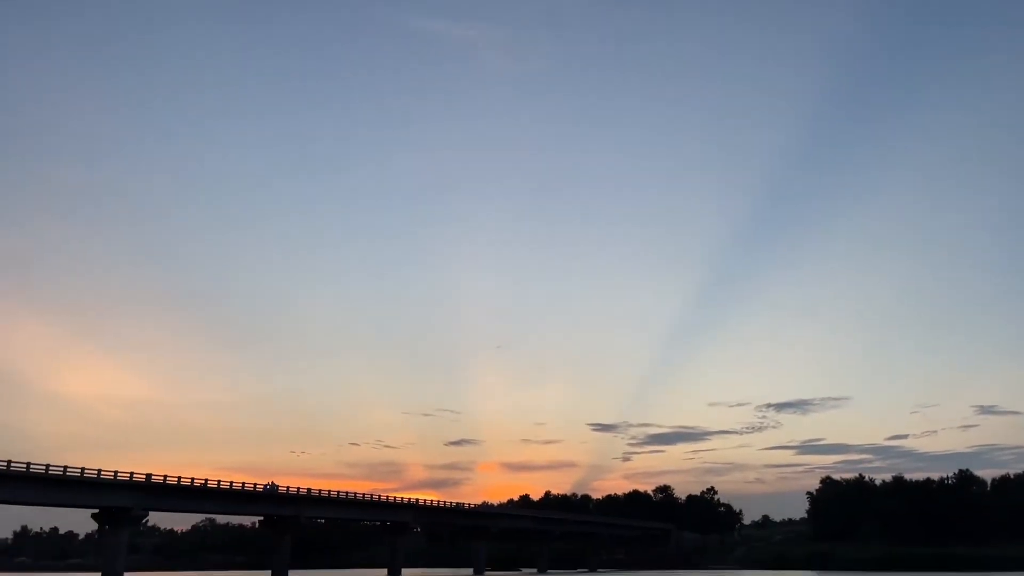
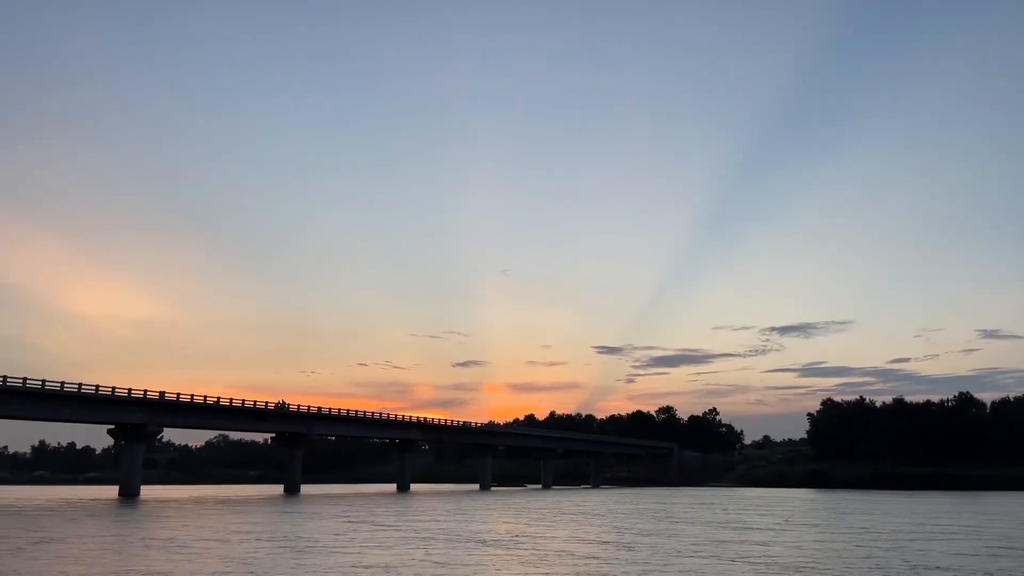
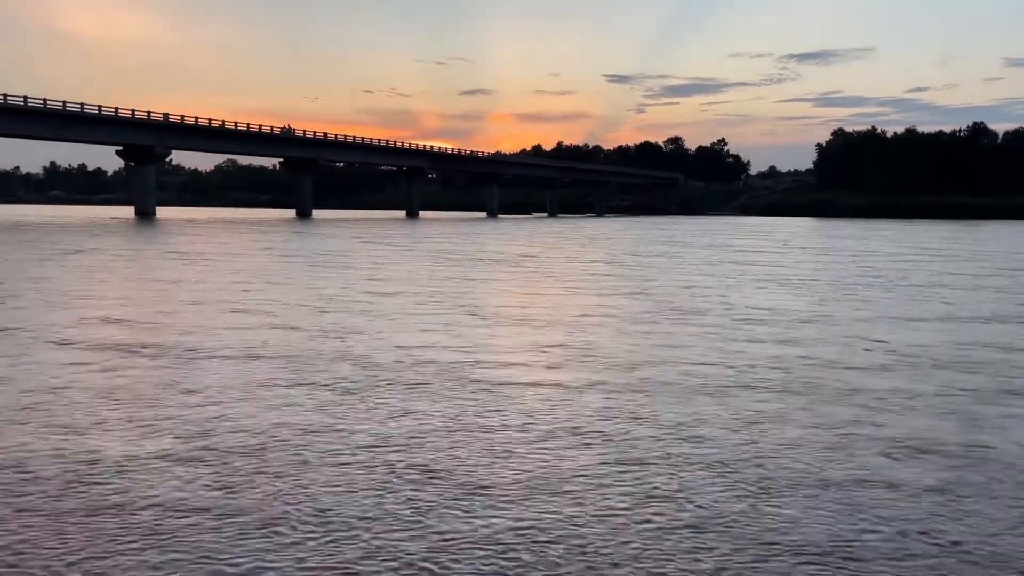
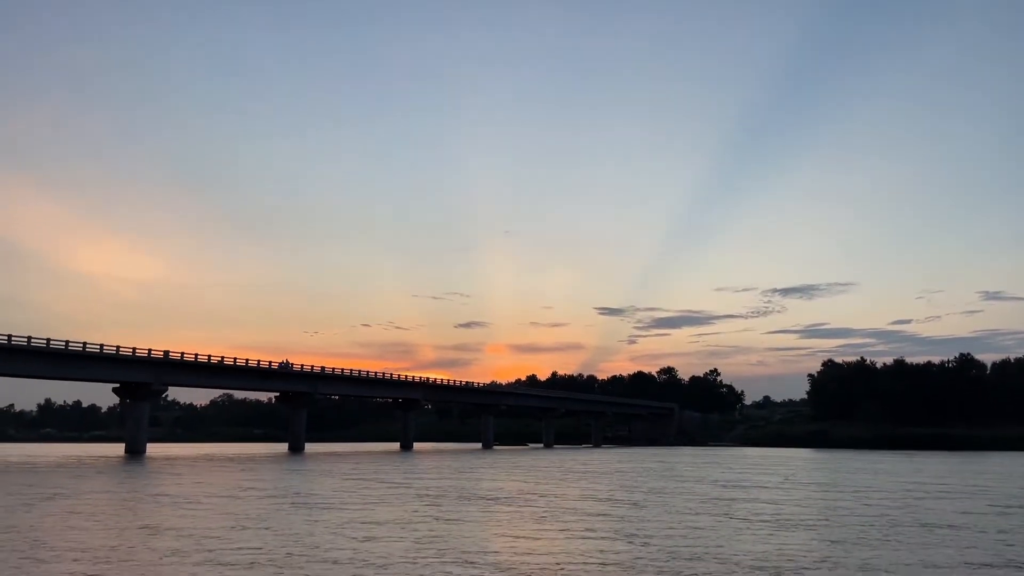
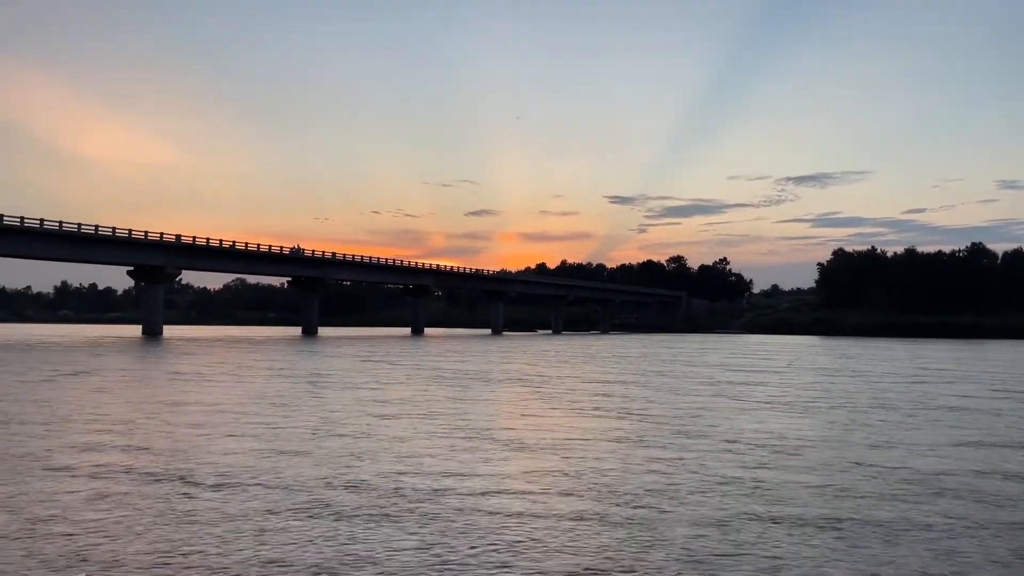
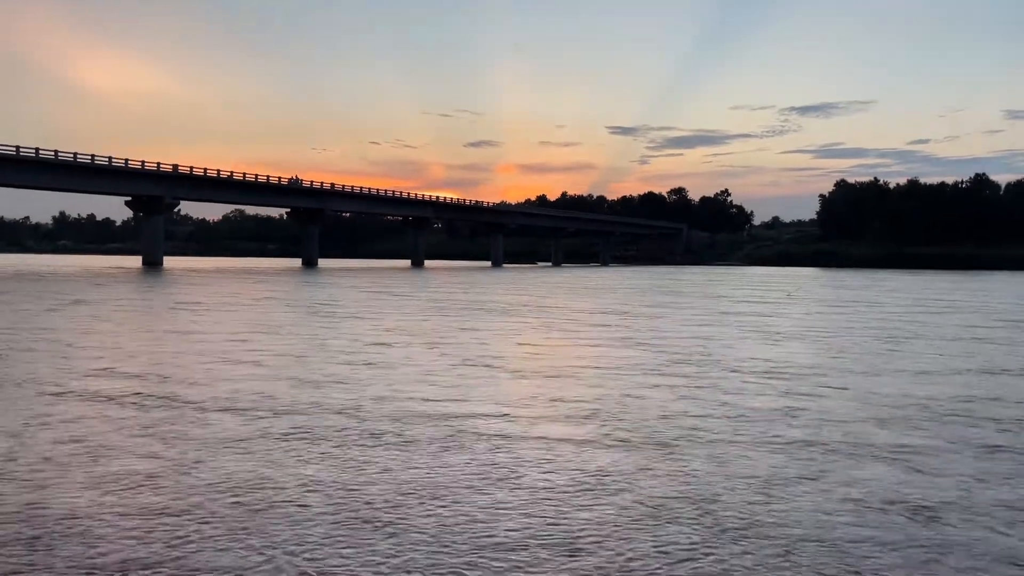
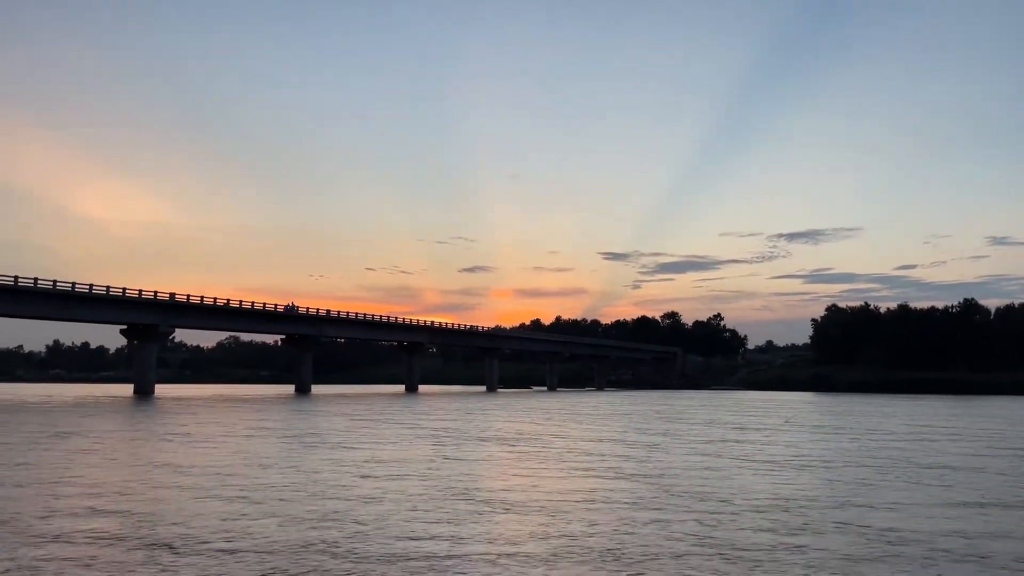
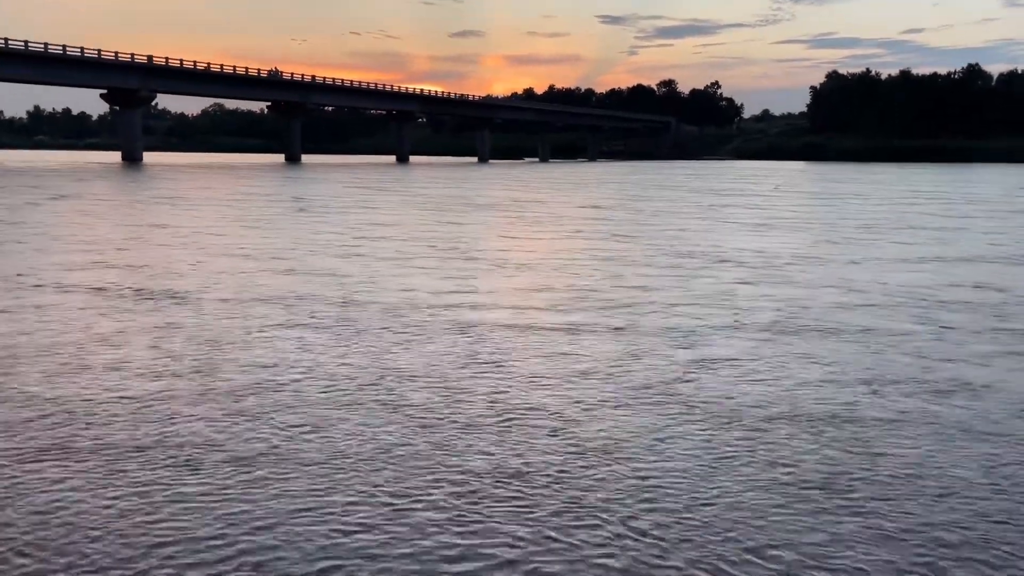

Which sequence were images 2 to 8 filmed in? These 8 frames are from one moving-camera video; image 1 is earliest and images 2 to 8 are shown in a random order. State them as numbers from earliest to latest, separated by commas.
2, 4, 7, 5, 6, 3, 8
